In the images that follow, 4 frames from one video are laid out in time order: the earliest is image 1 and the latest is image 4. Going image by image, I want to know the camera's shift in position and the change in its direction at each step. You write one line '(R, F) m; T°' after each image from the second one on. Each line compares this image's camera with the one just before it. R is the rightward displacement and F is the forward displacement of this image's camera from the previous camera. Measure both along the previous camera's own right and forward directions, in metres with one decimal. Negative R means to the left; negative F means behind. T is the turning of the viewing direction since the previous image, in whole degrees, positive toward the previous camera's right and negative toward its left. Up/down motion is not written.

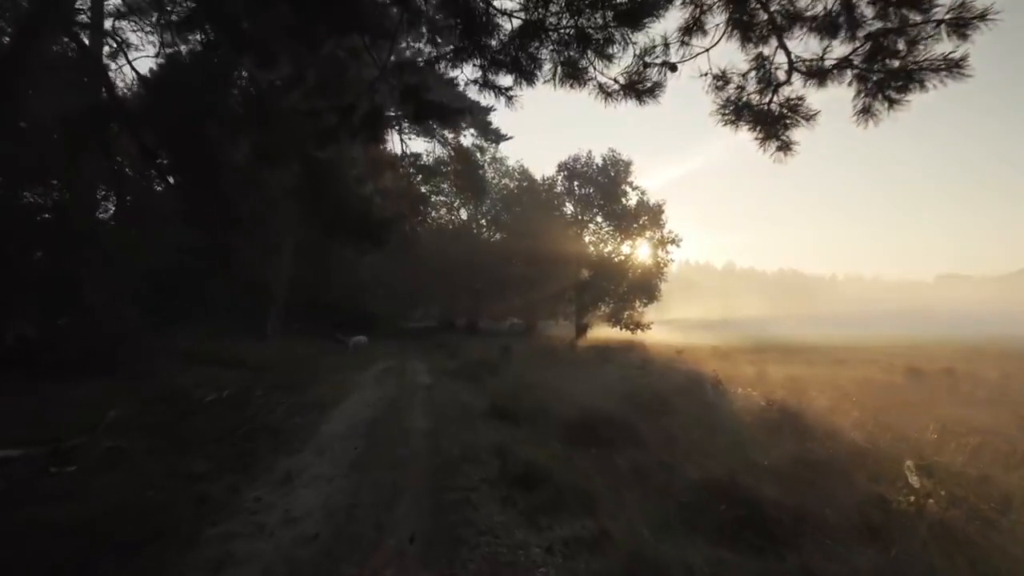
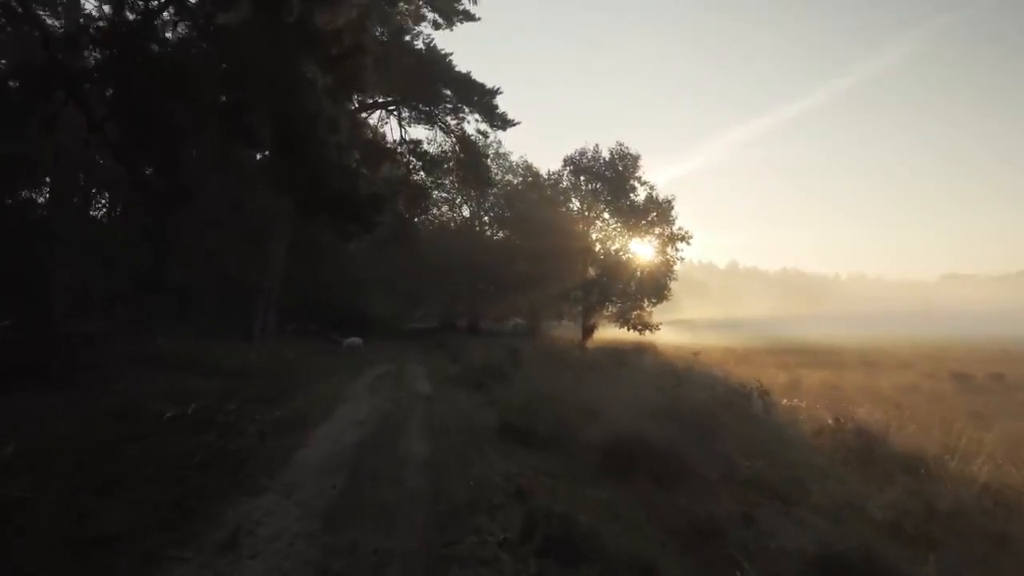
(-0.3, +2.6) m; 0°
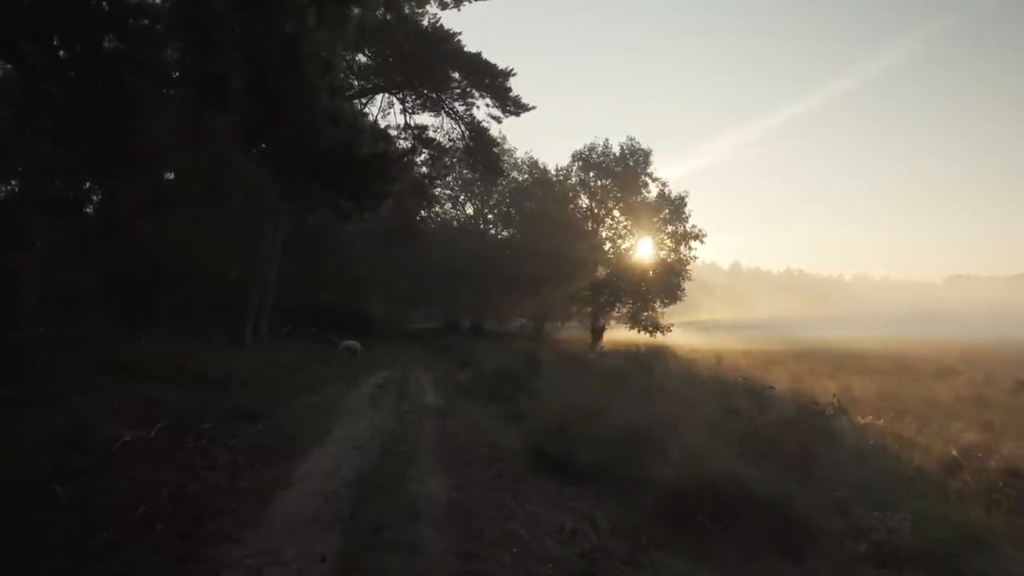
(-0.6, +2.7) m; 0°
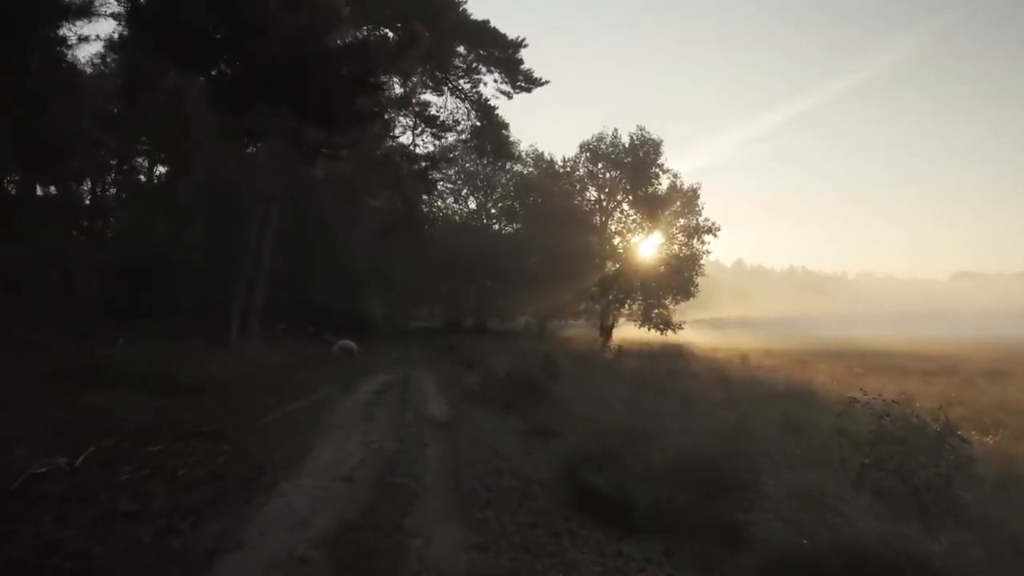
(-0.4, +2.8) m; 0°
